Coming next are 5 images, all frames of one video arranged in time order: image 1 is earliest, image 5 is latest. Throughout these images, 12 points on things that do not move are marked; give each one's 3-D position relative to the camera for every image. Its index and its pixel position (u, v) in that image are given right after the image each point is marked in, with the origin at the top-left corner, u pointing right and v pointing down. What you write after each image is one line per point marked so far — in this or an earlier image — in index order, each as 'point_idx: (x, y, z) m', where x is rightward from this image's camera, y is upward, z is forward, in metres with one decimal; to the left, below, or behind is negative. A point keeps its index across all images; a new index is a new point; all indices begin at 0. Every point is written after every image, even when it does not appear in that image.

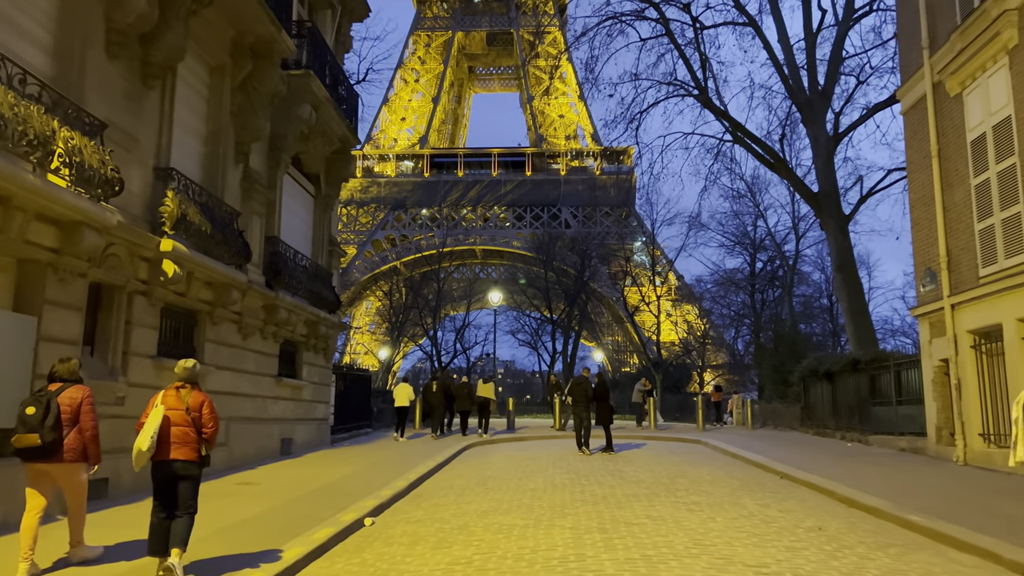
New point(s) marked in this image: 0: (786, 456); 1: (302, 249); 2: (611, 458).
0: (+5.4, -3.4, +15.7) m
1: (-4.6, +0.8, +17.0) m
2: (+2.0, -3.4, +15.4) m
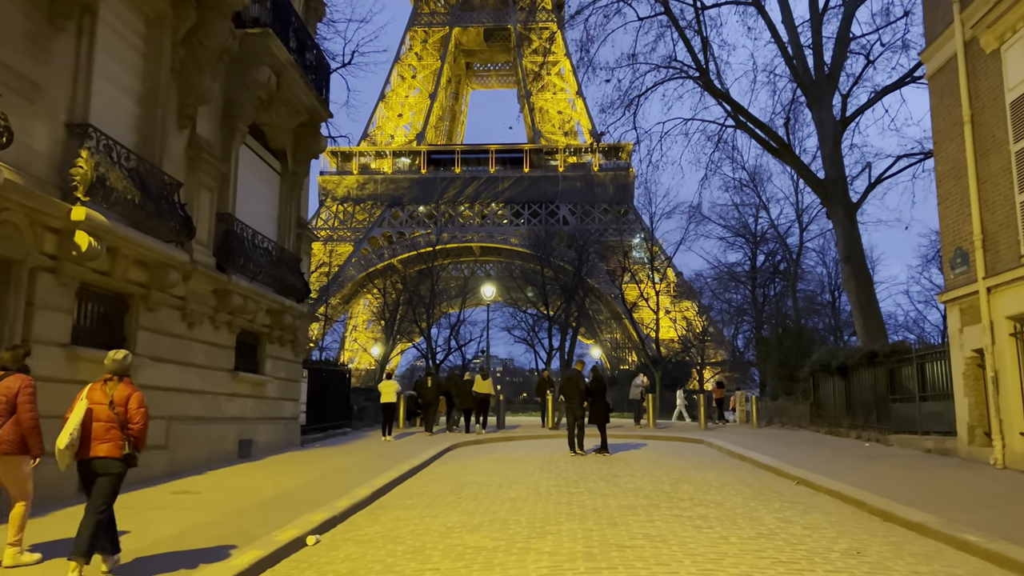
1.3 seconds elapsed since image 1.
0: (+5.2, -3.1, +14.2) m
1: (-4.9, +1.1, +15.5) m
2: (+1.7, -3.1, +13.8) m
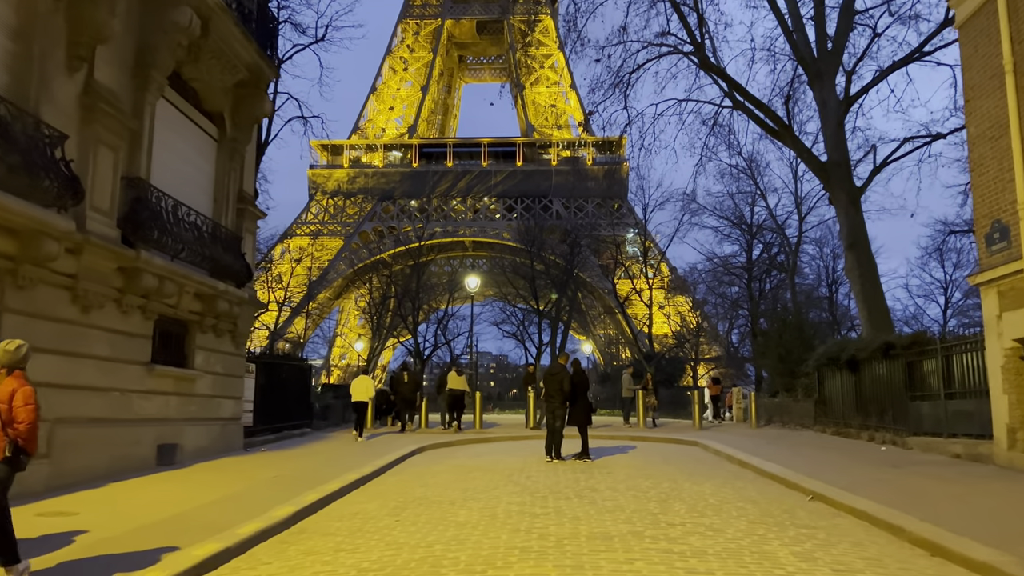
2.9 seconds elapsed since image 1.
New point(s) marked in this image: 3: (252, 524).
0: (+4.6, -2.8, +12.3) m
1: (-5.4, +1.4, +13.5) m
2: (+1.2, -2.8, +11.9) m
3: (-2.7, -2.4, +8.0) m
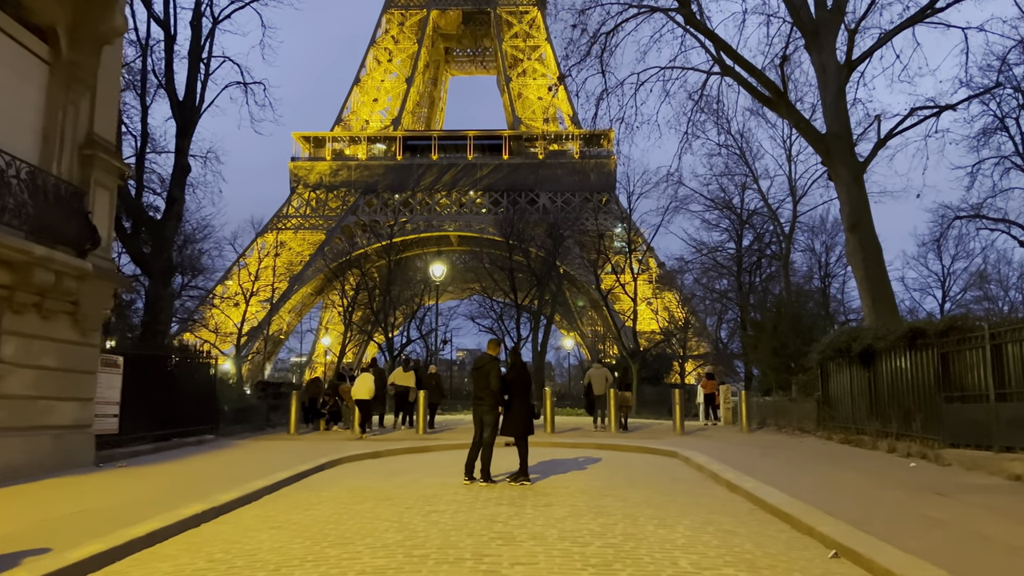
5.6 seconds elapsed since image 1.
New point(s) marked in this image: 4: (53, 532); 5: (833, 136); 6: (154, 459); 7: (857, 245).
0: (+3.5, -2.4, +9.1) m
1: (-6.5, +1.9, +10.1) m
2: (+0.1, -2.3, +8.7) m
3: (-3.7, -2.0, +4.7) m
4: (-4.3, -2.3, +7.3) m
5: (+7.9, +3.9, +18.9) m
6: (-6.1, -2.9, +13.2) m
7: (+8.4, +1.2, +18.8) m
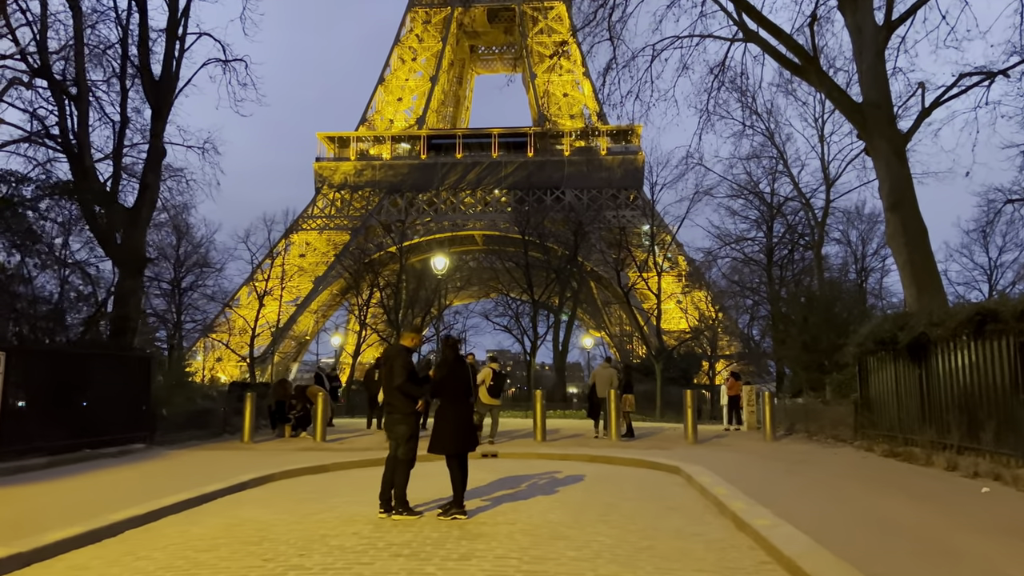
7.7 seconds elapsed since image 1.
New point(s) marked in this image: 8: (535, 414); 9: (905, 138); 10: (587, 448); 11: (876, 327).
0: (+2.8, -2.0, +6.5) m
1: (-7.2, +2.1, +7.9) m
2: (-0.6, -2.0, +6.2) m
3: (-4.5, -1.7, +2.4) m
4: (-5.1, -2.0, +5.1) m
5: (+7.6, +4.3, +16.2) m
6: (-6.6, -2.6, +11.0) m
7: (+8.1, +1.5, +16.0) m
8: (+0.5, -2.7, +16.5) m
9: (+8.0, +3.2, +15.7) m
10: (+1.5, -3.2, +15.9) m
11: (+6.0, -0.7, +12.9) m
